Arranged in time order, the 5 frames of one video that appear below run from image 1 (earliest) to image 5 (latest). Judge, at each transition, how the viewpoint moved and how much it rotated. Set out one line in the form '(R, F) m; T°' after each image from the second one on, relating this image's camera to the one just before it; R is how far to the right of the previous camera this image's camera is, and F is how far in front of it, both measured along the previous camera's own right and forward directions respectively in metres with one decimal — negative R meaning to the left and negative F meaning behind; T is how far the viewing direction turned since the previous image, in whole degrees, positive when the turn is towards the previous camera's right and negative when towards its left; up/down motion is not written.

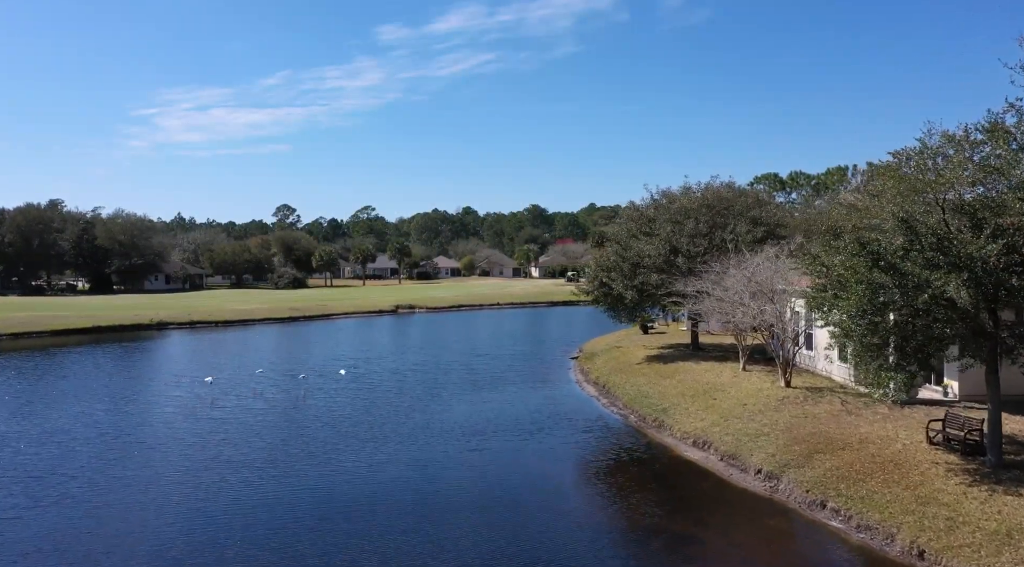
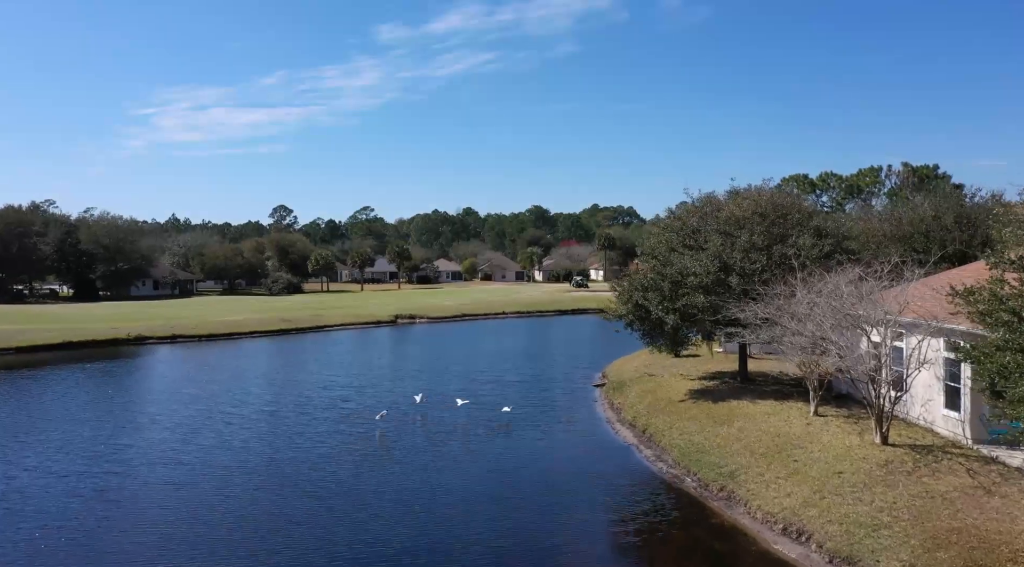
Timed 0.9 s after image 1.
(-0.5, +4.0) m; 0°
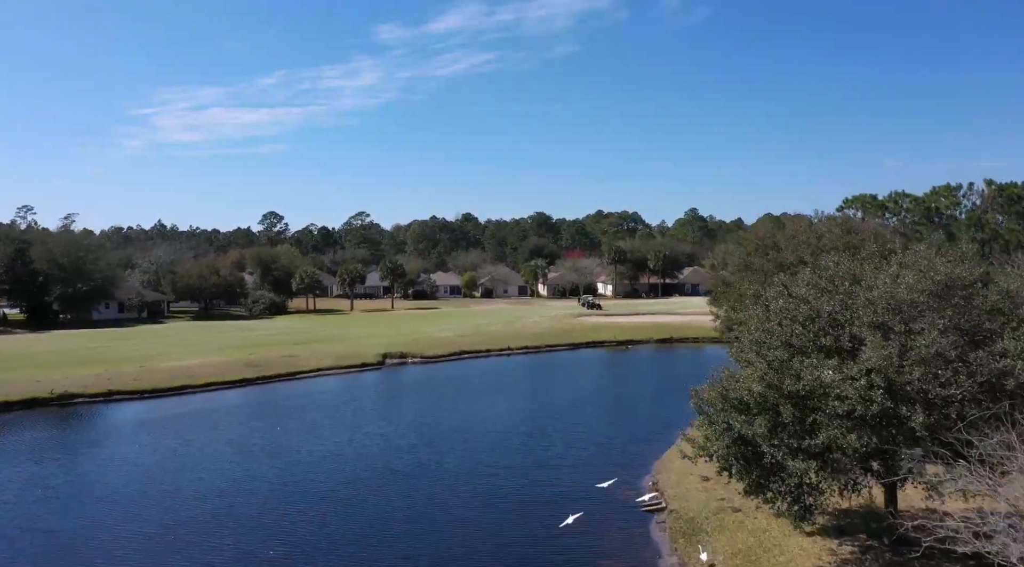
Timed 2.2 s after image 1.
(-0.5, +8.2) m; 0°
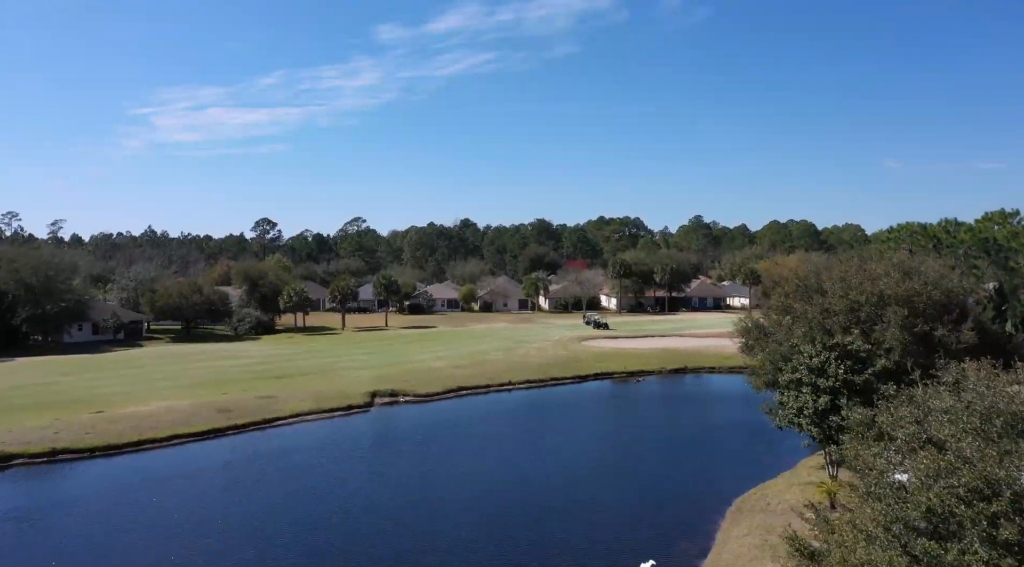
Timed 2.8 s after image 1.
(-0.1, +4.7) m; 0°
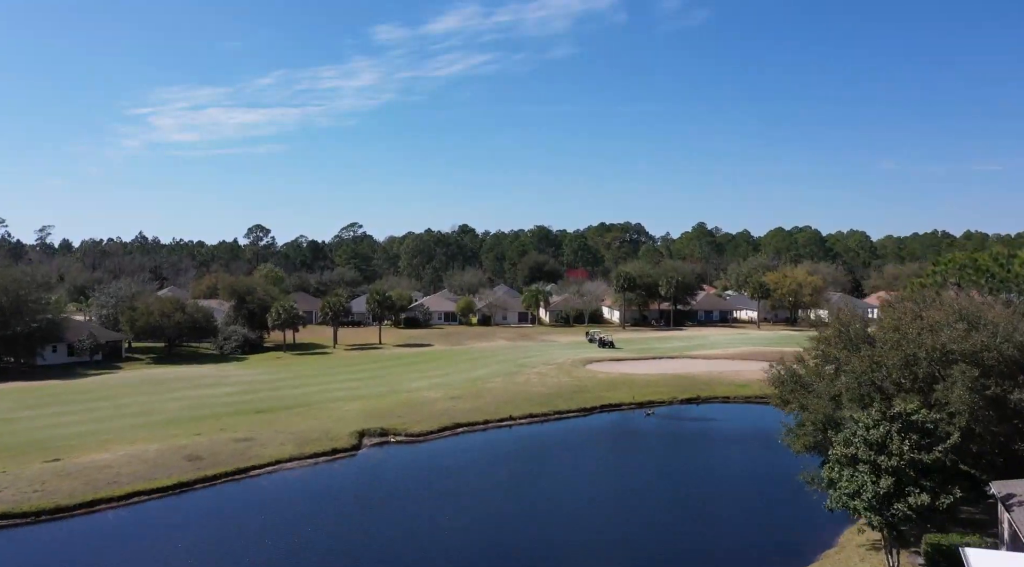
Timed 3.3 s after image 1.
(-0.2, +3.8) m; 0°
